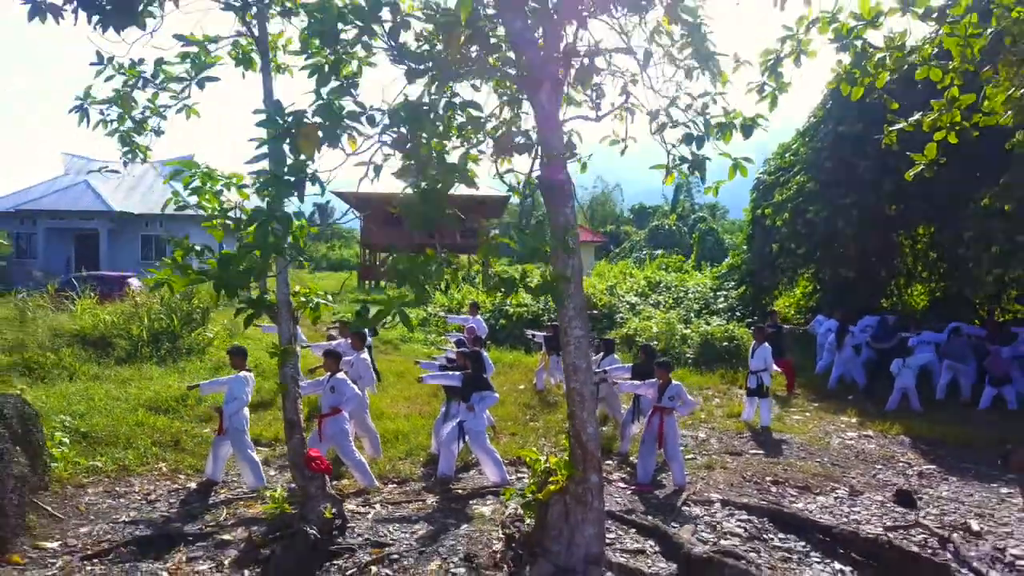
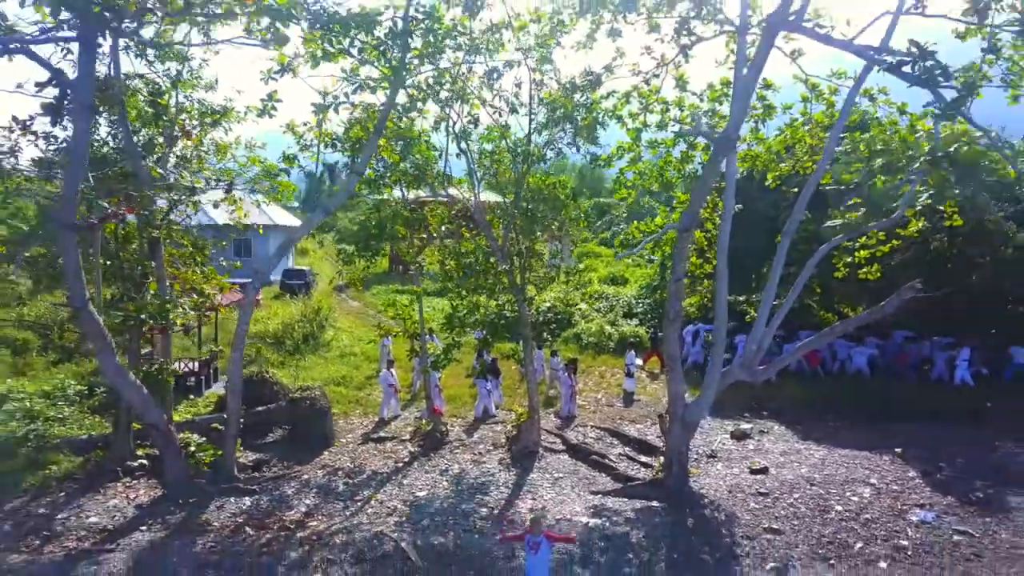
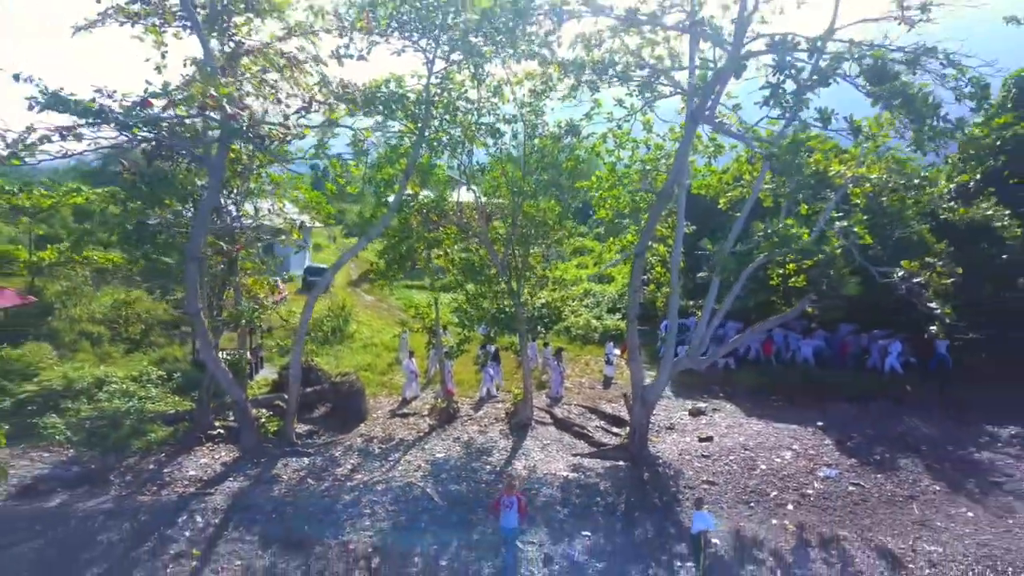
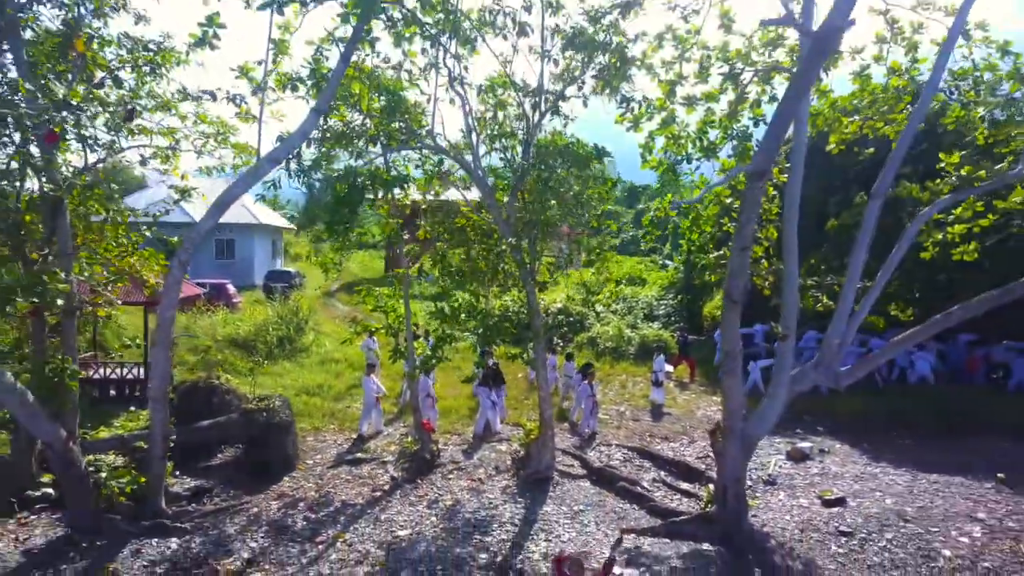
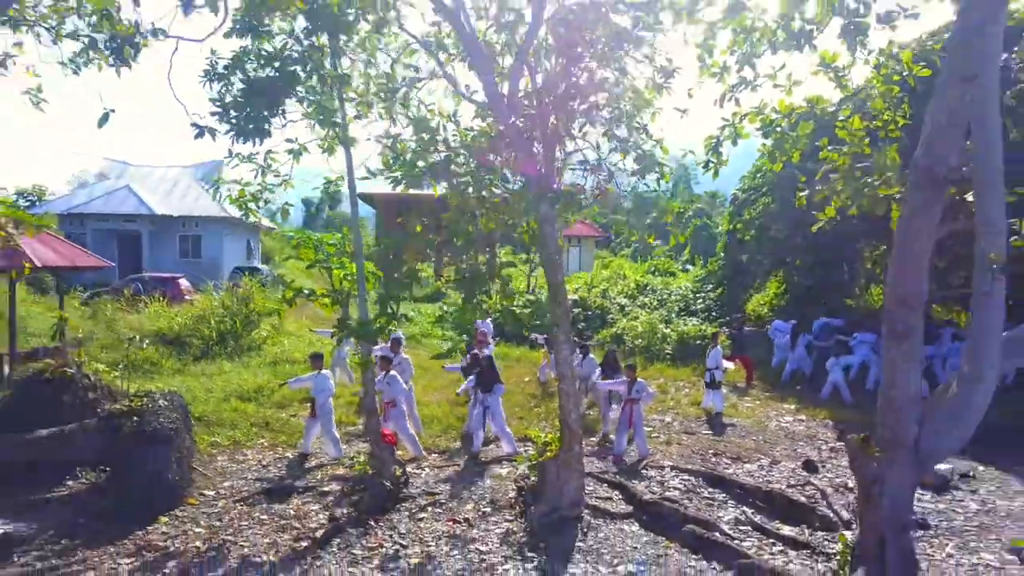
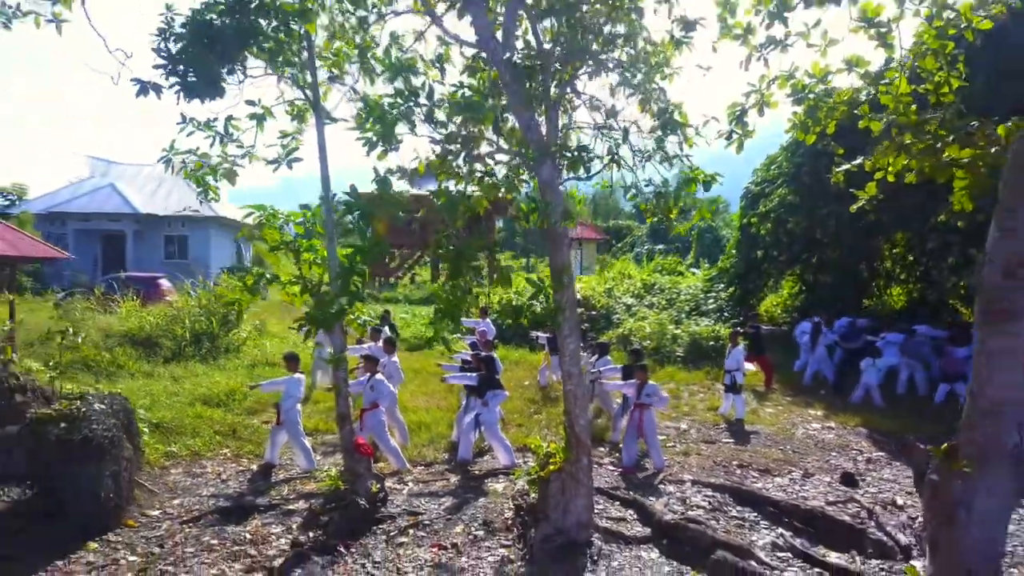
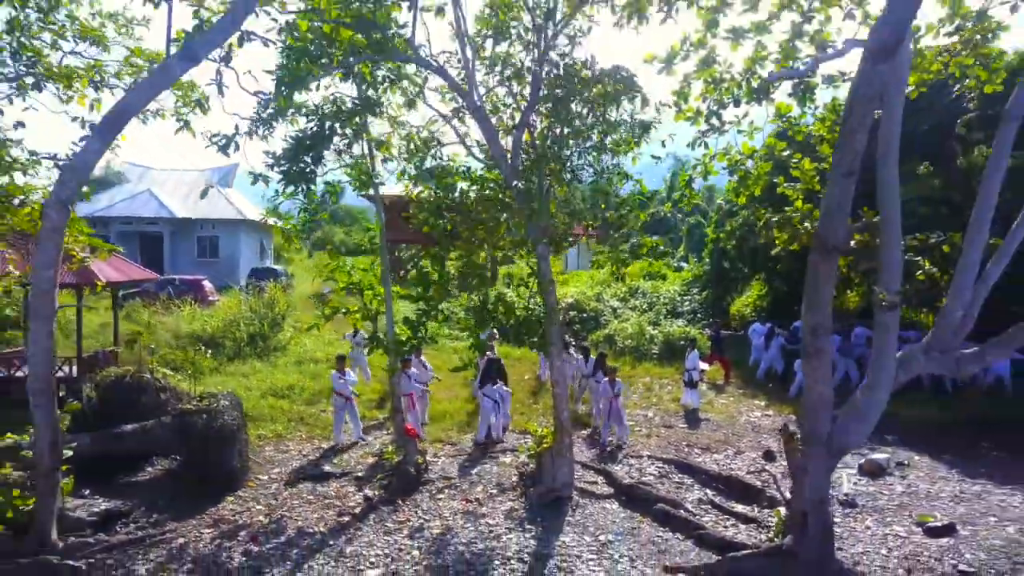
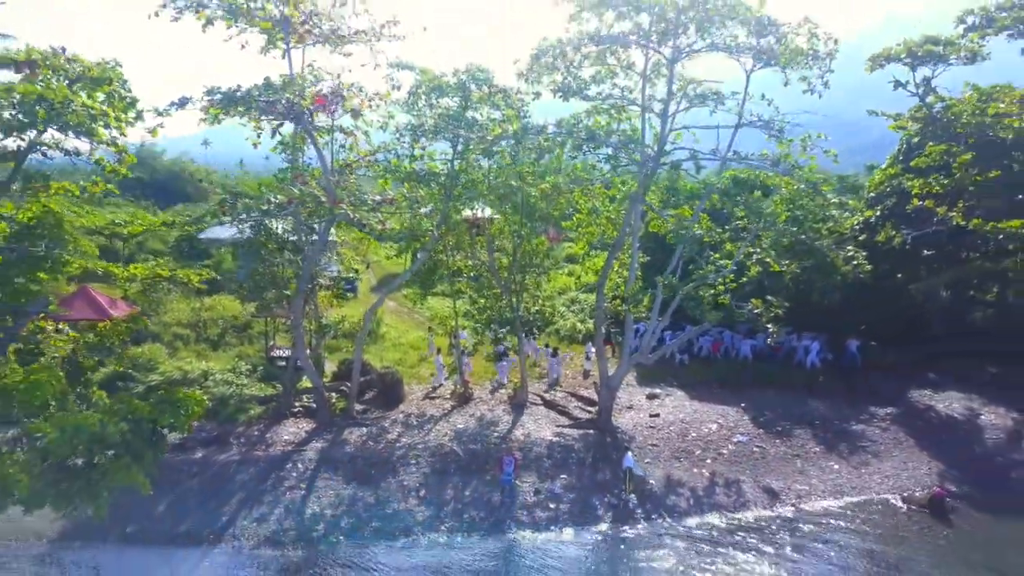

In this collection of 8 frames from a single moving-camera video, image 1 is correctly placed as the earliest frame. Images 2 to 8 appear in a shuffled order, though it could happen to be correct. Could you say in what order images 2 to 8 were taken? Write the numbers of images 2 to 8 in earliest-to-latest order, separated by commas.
6, 5, 7, 4, 2, 3, 8
